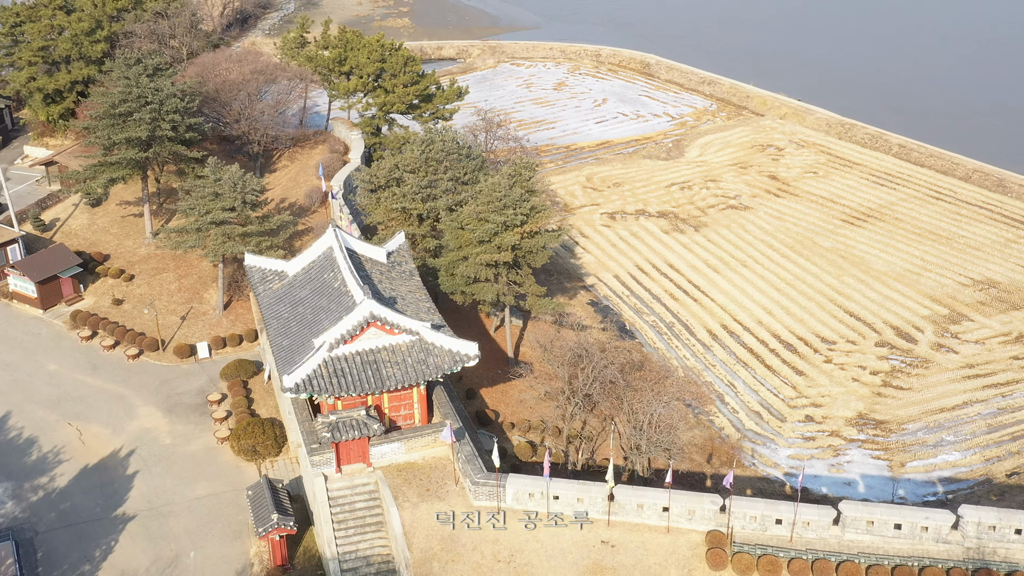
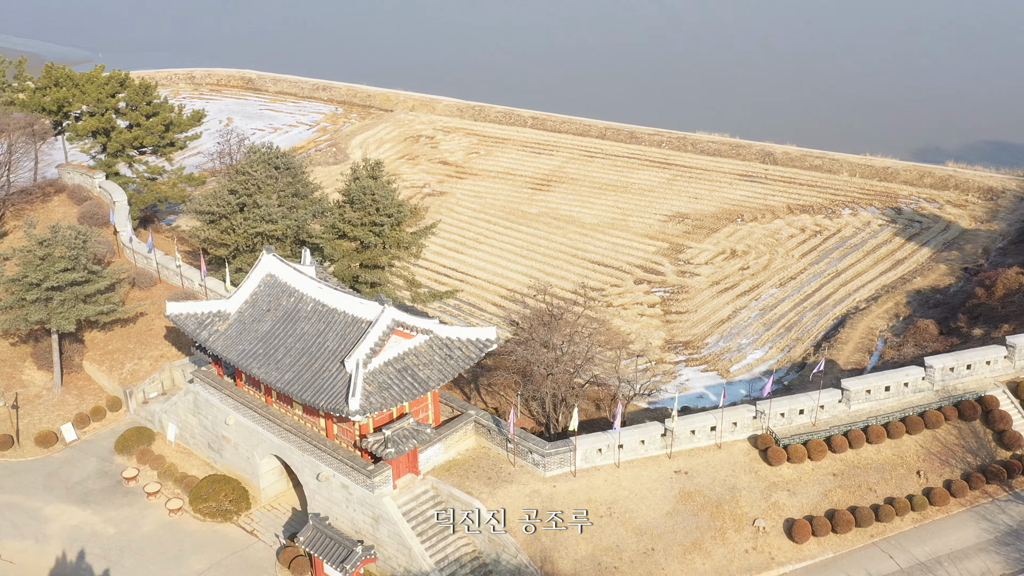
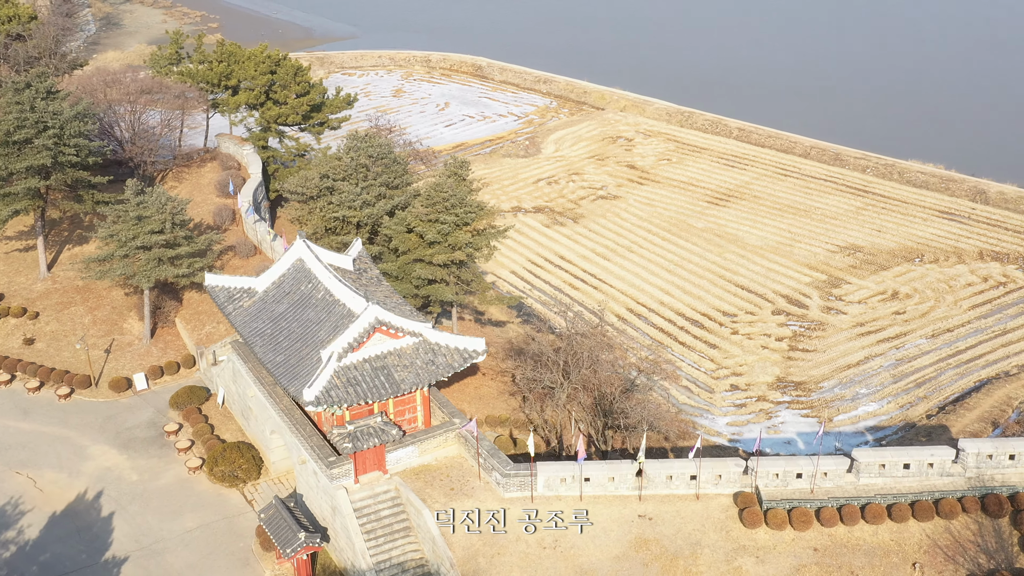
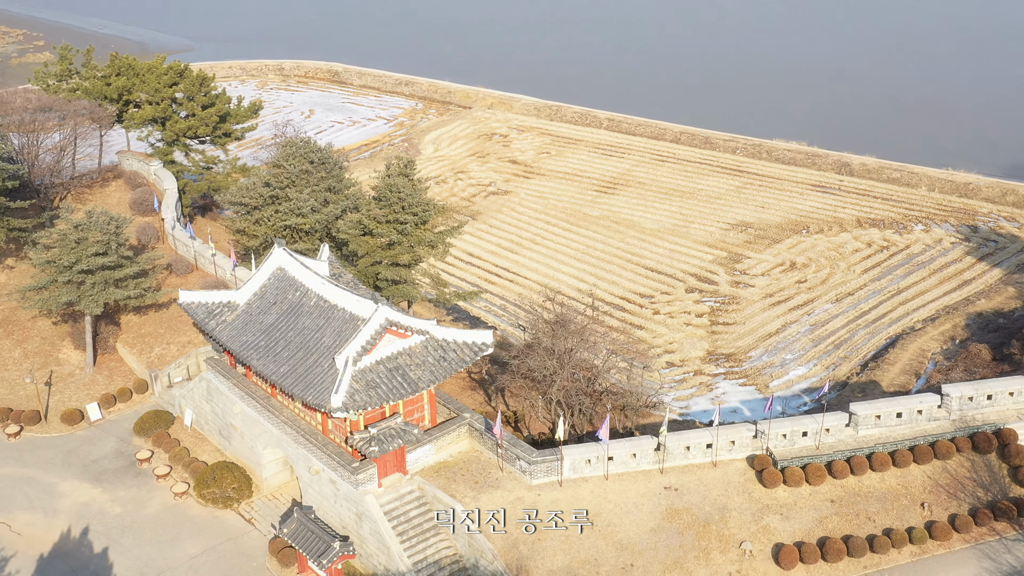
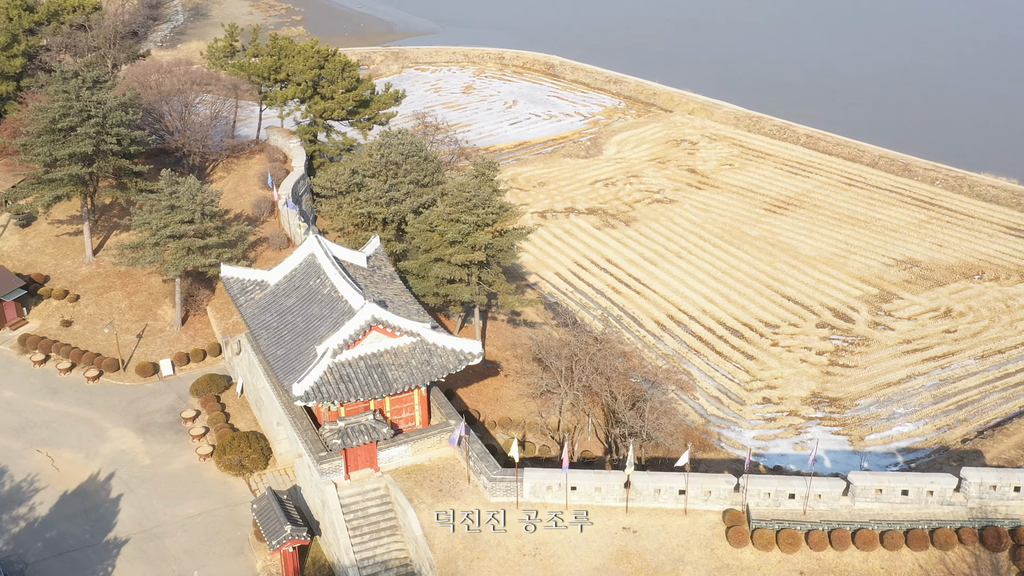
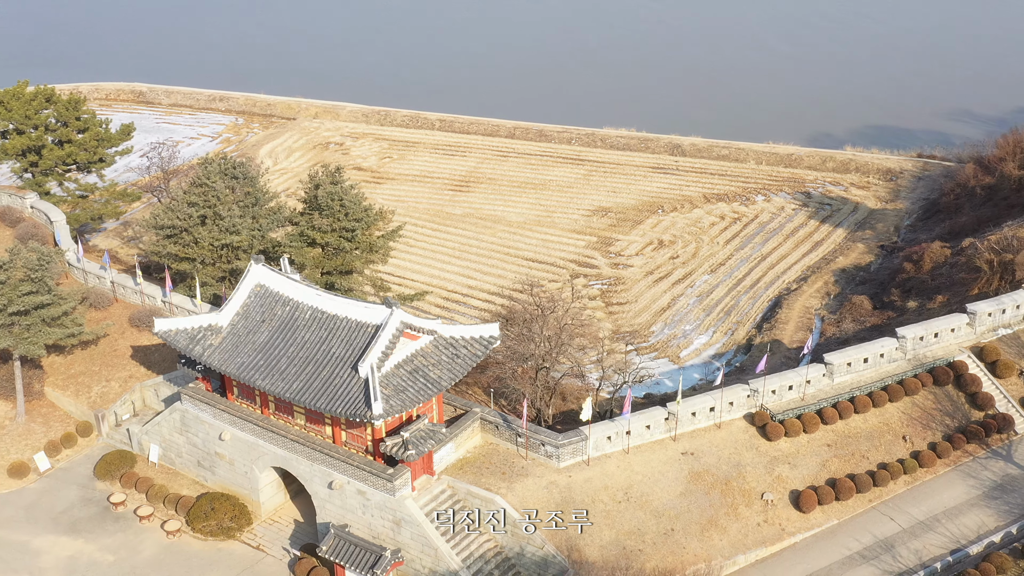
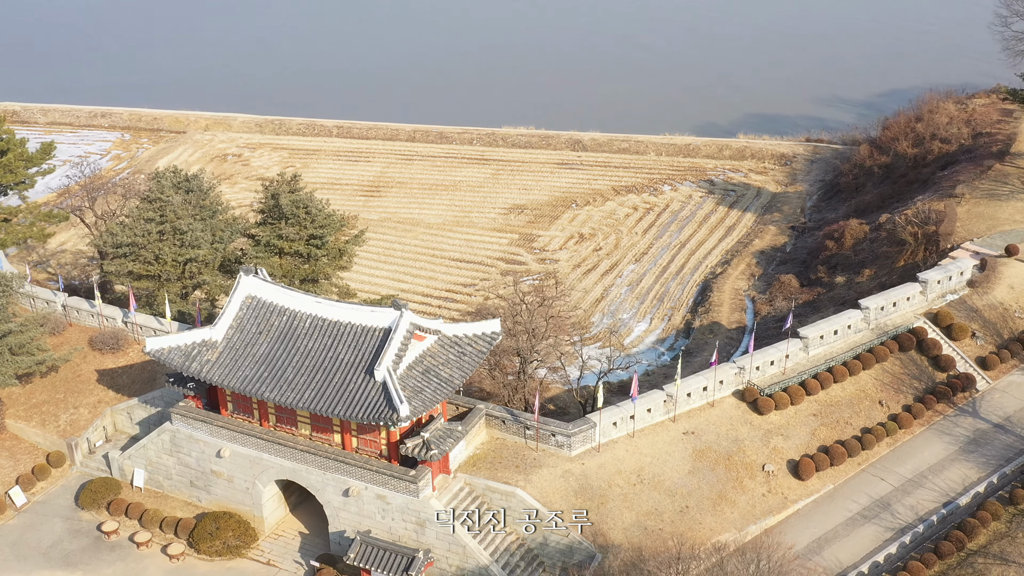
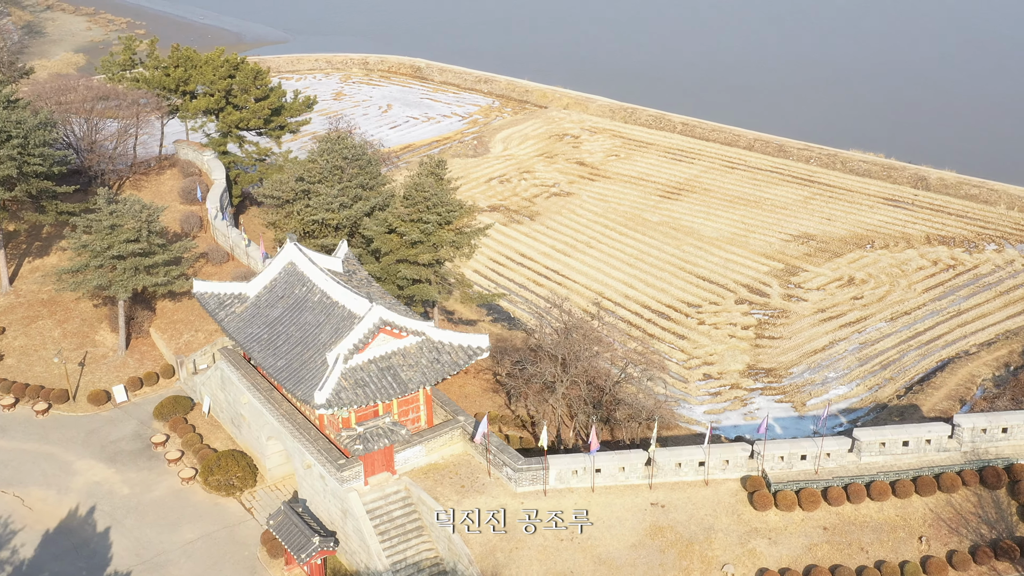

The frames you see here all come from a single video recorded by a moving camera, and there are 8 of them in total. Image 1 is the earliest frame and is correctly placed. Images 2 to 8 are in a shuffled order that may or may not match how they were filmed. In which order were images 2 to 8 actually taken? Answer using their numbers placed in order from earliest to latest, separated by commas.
5, 3, 8, 4, 2, 6, 7
